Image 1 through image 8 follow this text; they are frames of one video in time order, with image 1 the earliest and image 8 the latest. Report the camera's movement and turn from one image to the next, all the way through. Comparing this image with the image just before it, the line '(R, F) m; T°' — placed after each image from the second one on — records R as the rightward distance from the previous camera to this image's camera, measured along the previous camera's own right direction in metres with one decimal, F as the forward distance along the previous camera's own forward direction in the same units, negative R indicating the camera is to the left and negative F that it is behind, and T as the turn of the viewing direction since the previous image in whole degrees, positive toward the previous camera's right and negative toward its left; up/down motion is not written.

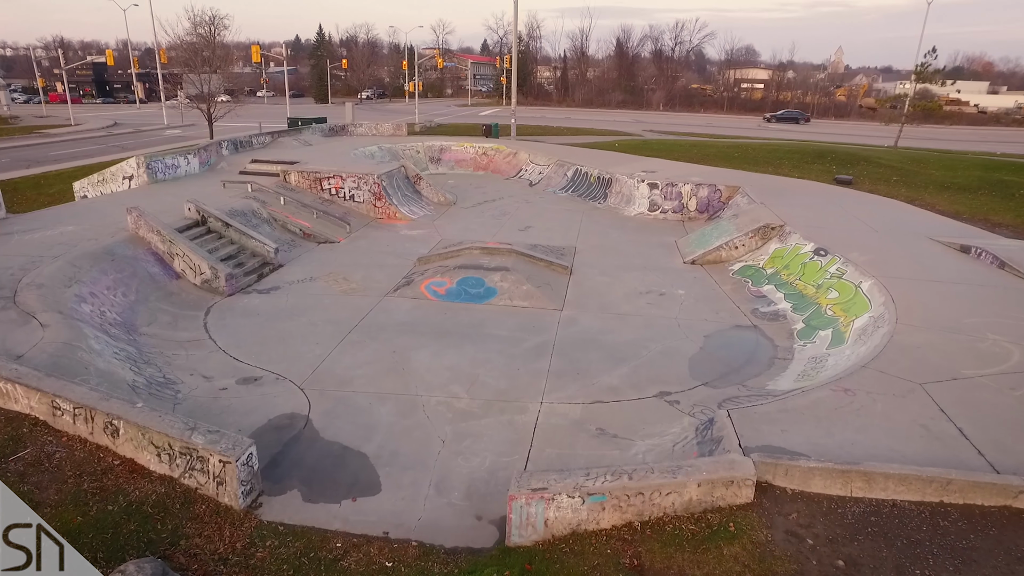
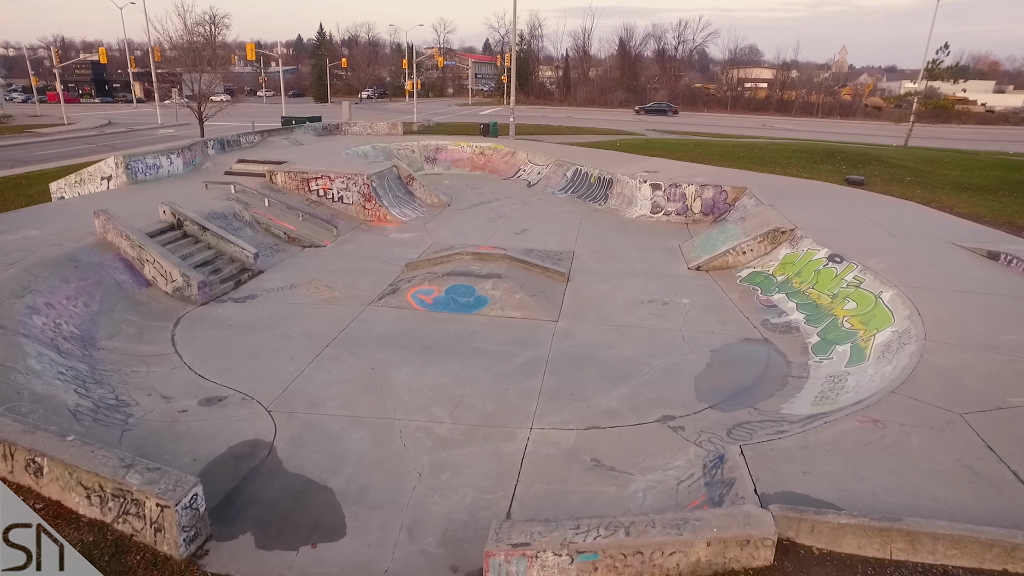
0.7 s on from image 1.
(+0.2, +0.8) m; 0°
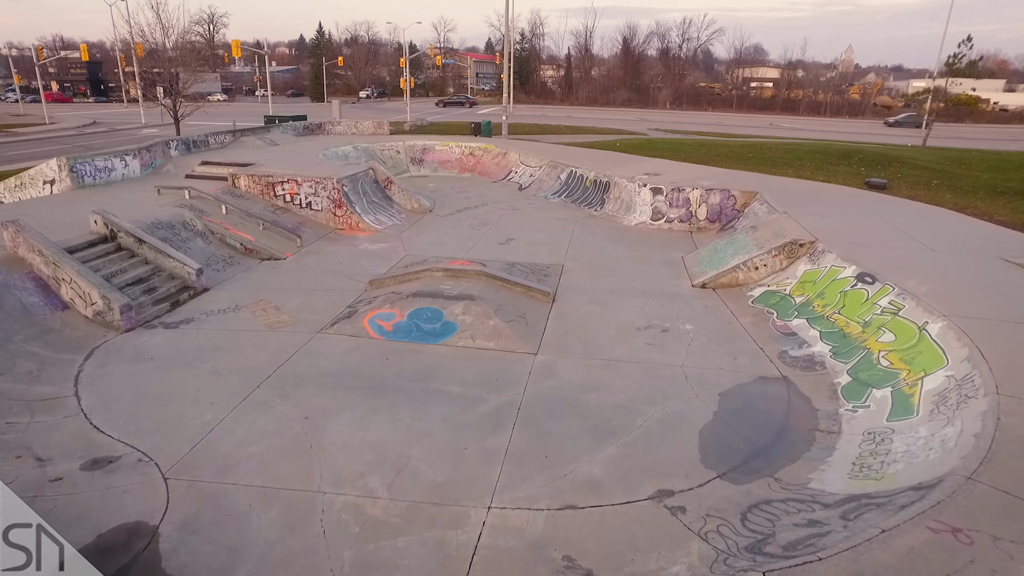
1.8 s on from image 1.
(+0.5, +1.7) m; 0°
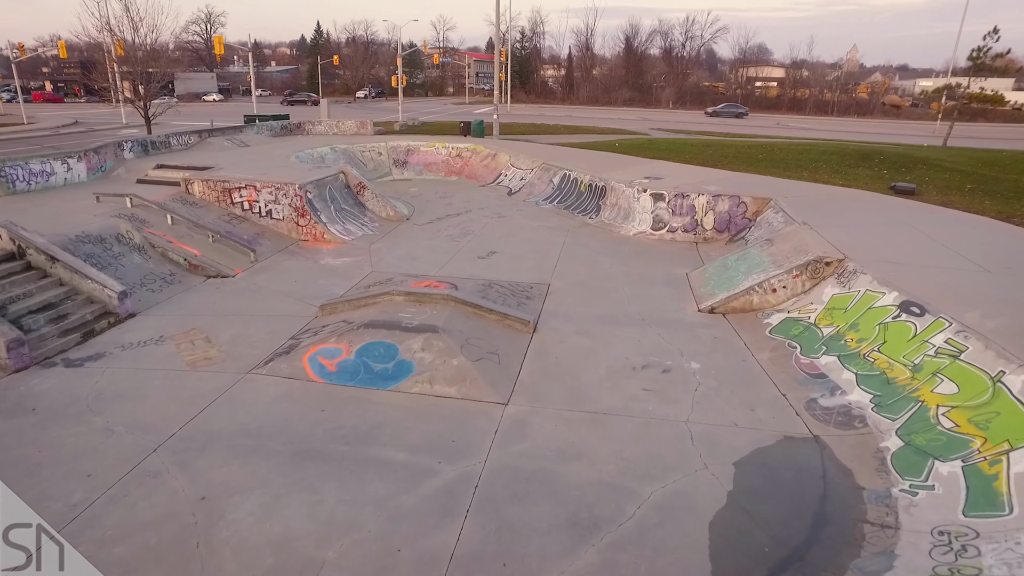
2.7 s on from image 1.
(+0.4, +1.8) m; 0°
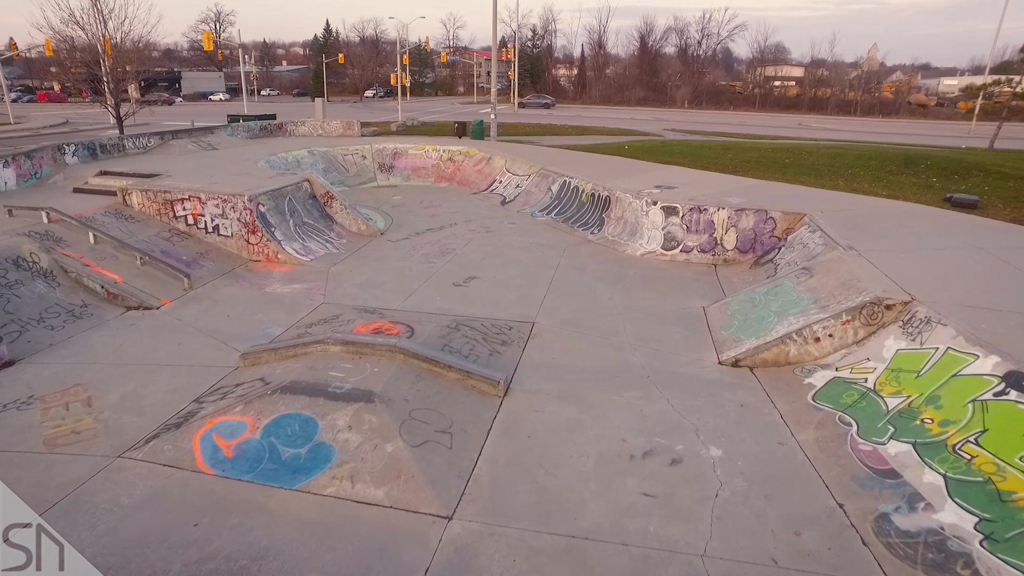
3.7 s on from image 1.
(+0.5, +2.2) m; -1°
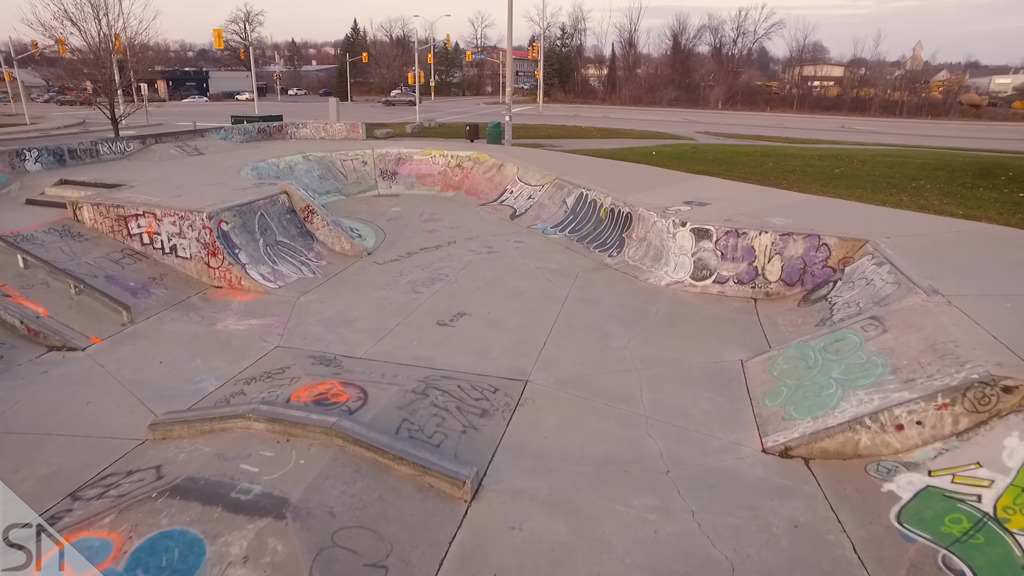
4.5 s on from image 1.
(+0.5, +1.9) m; -2°
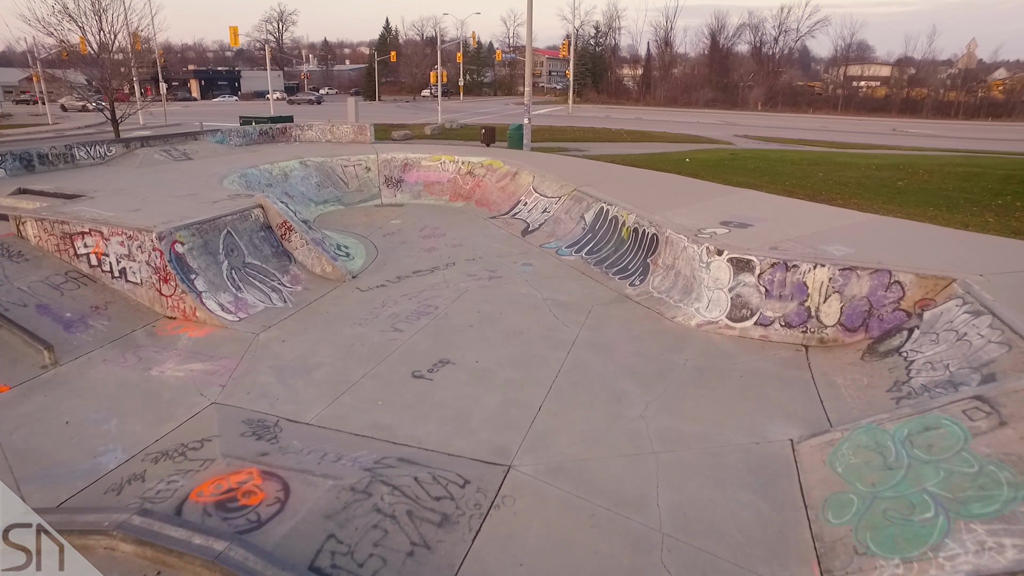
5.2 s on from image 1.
(+0.5, +1.8) m; -3°
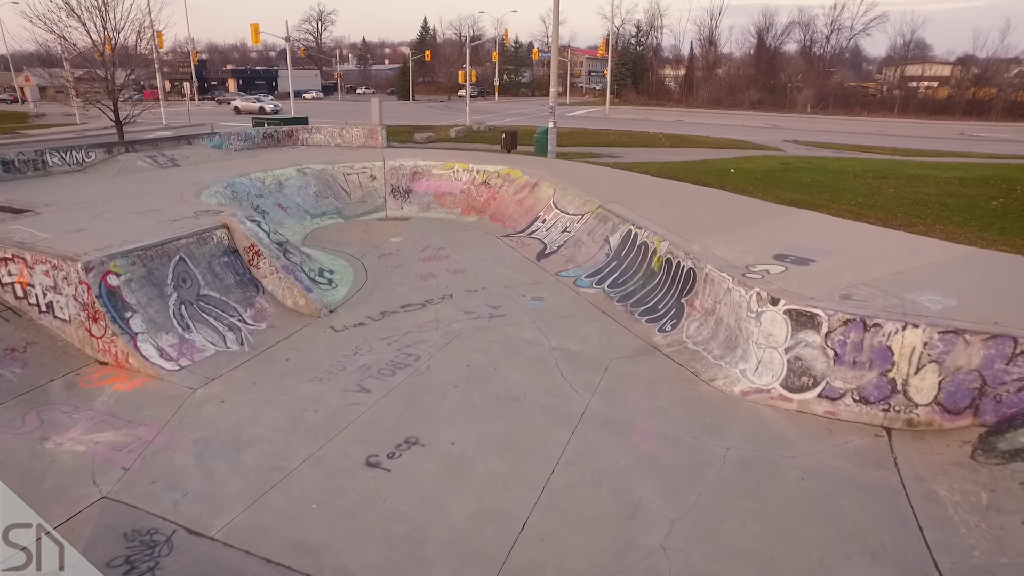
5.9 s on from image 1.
(+0.5, +1.9) m; -3°
